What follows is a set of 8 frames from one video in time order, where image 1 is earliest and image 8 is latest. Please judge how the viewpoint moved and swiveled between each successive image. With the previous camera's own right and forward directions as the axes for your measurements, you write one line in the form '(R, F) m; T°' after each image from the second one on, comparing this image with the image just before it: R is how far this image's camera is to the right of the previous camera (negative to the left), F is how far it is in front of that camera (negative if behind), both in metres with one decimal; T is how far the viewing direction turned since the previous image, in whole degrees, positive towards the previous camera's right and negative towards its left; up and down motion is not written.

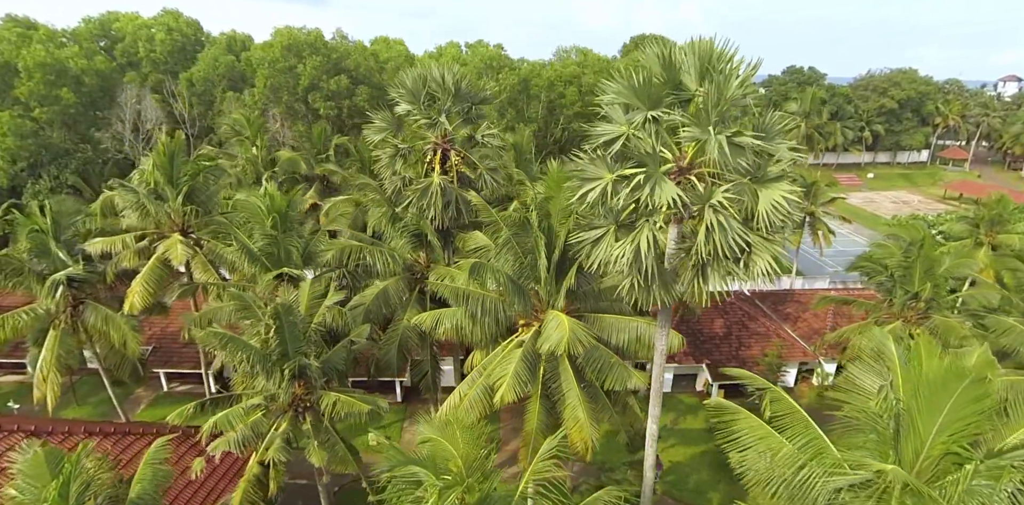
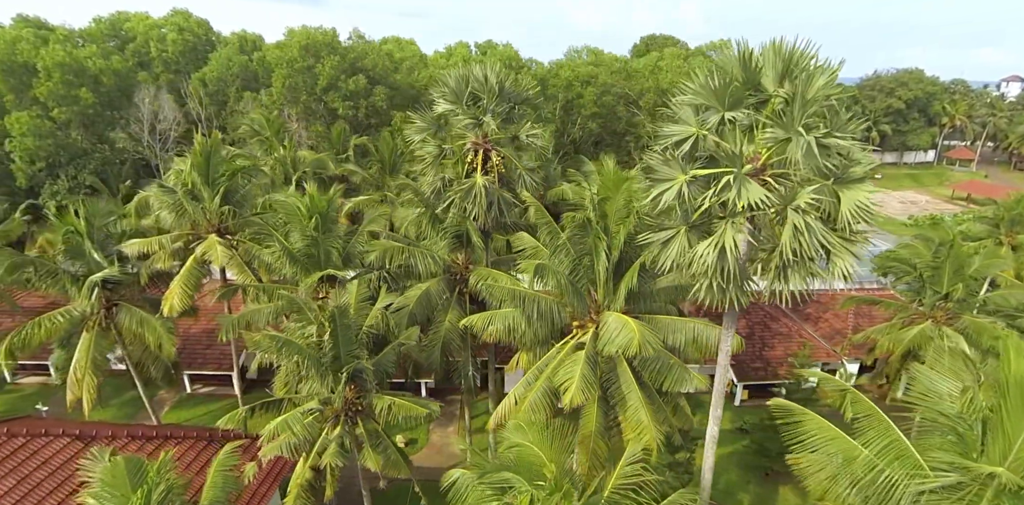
(-1.2, +0.1) m; 0°
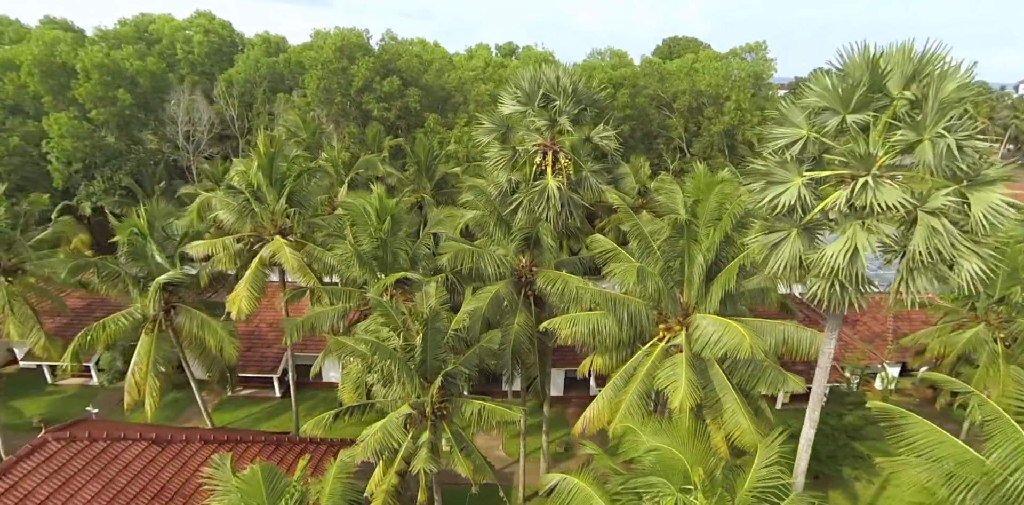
(-1.9, +0.1) m; 0°
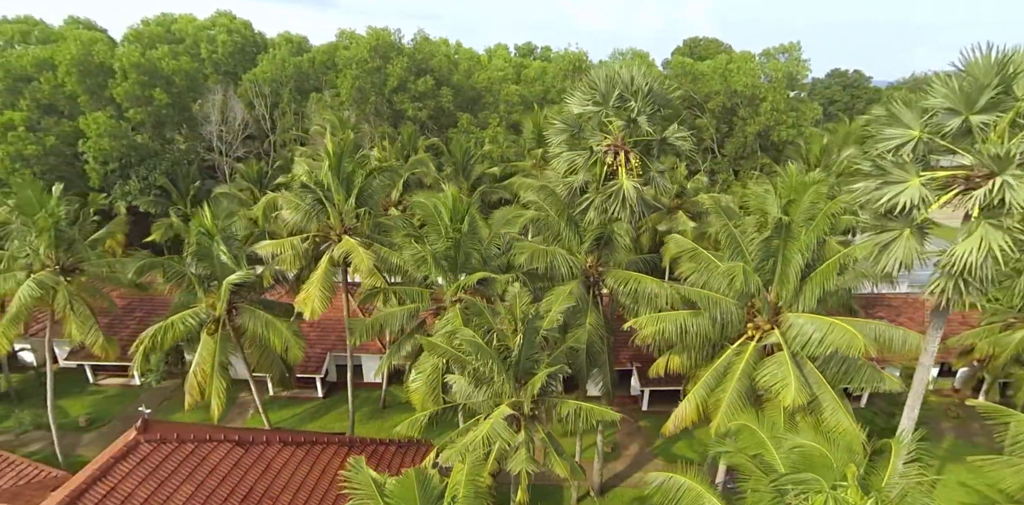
(-2.0, 0.0) m; 0°
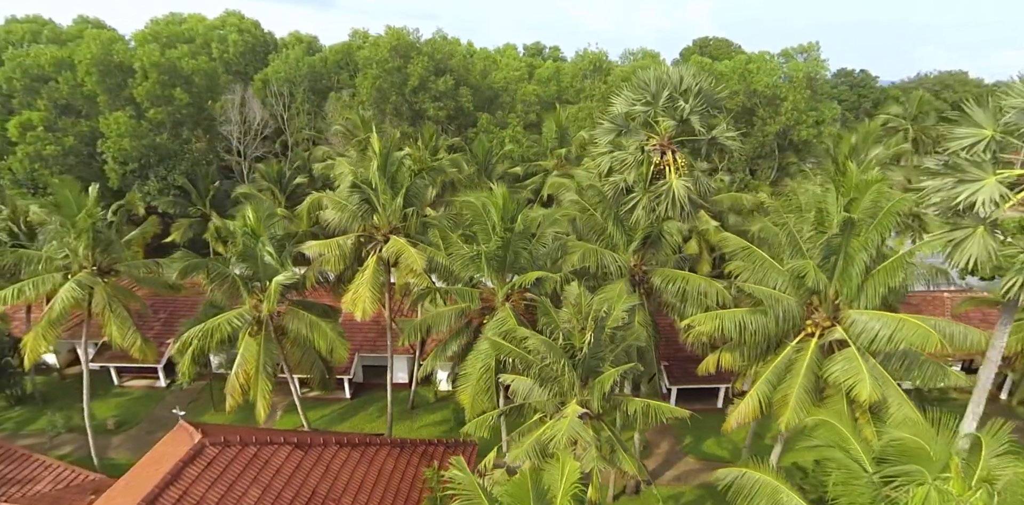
(-1.5, 0.0) m; +1°
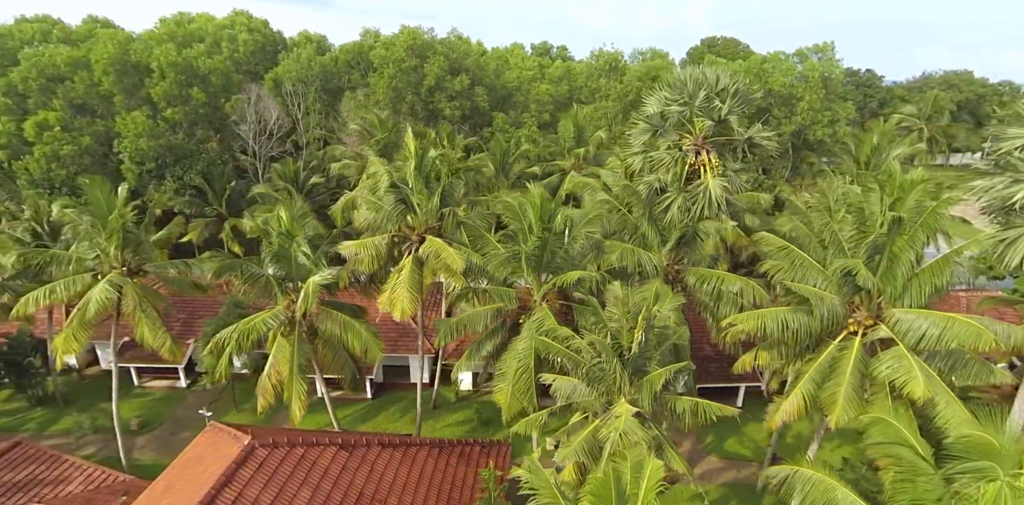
(-1.1, 0.0) m; 0°
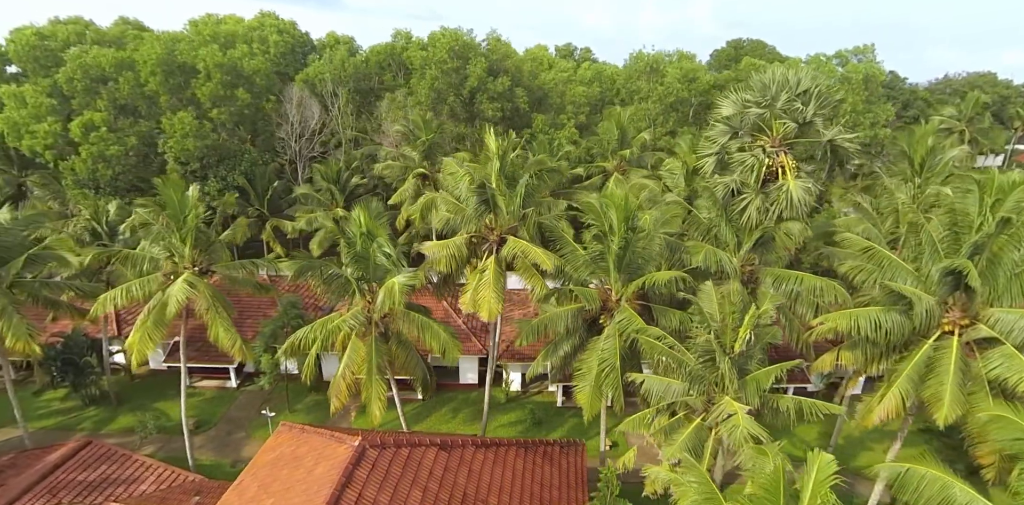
(-2.3, -0.1) m; 0°
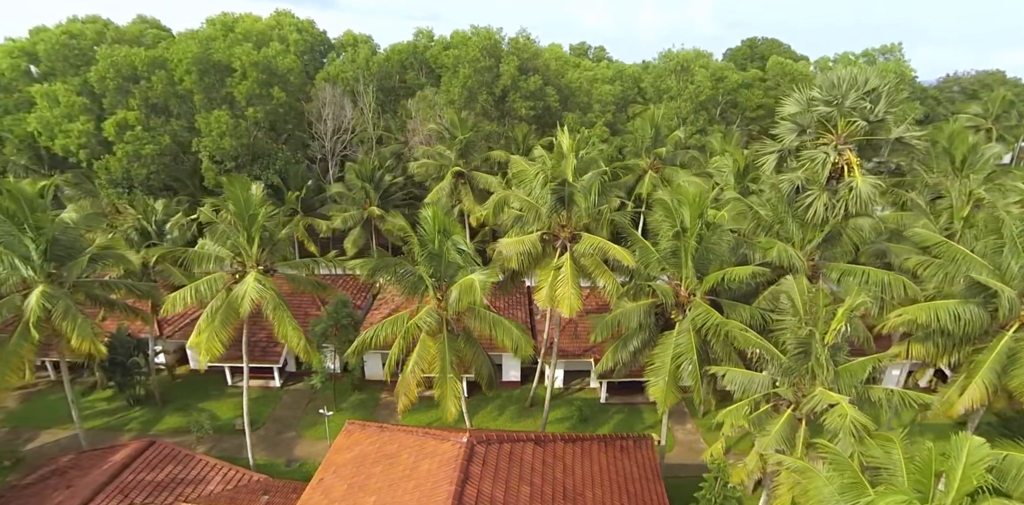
(-2.4, -0.1) m; +1°
